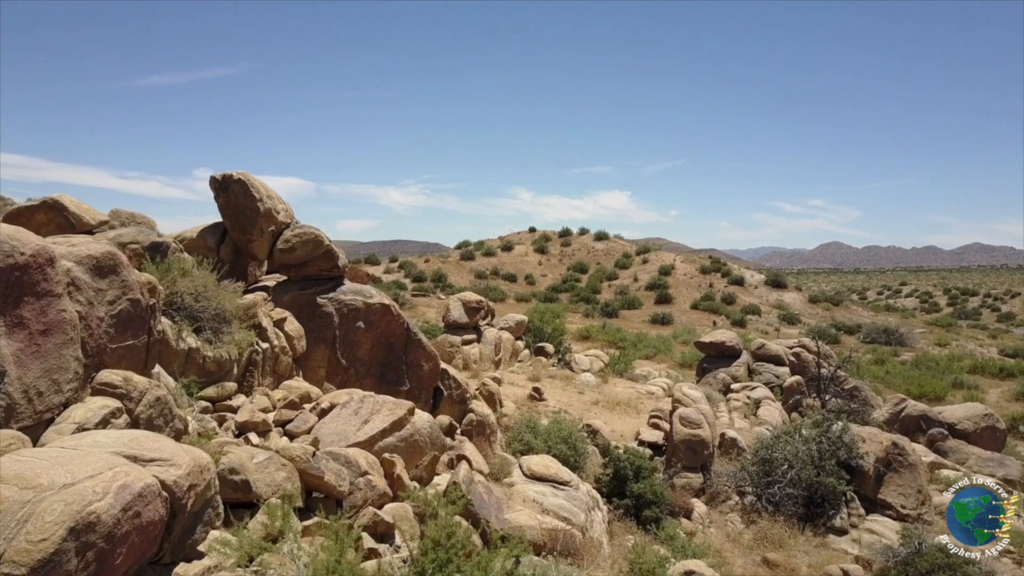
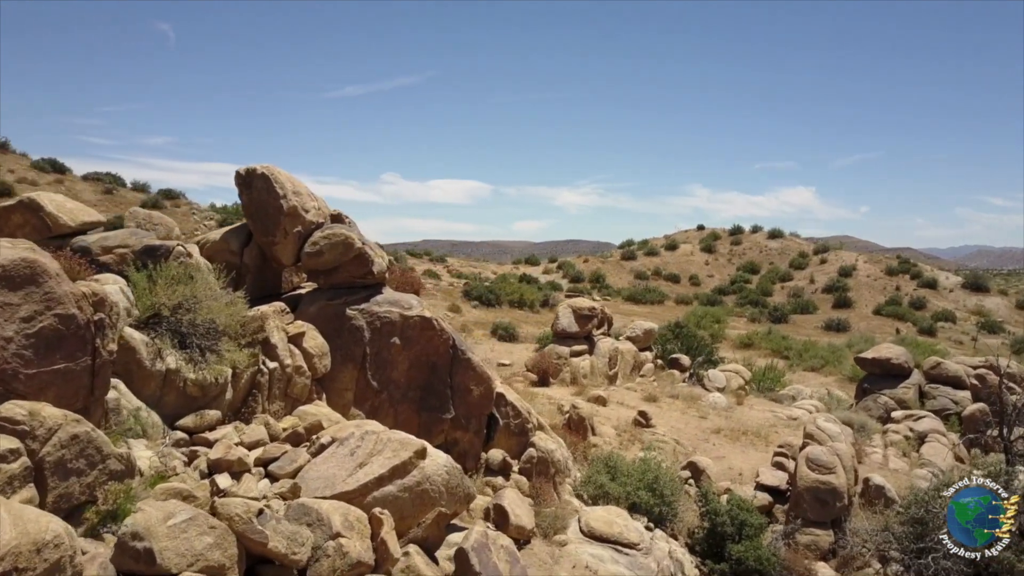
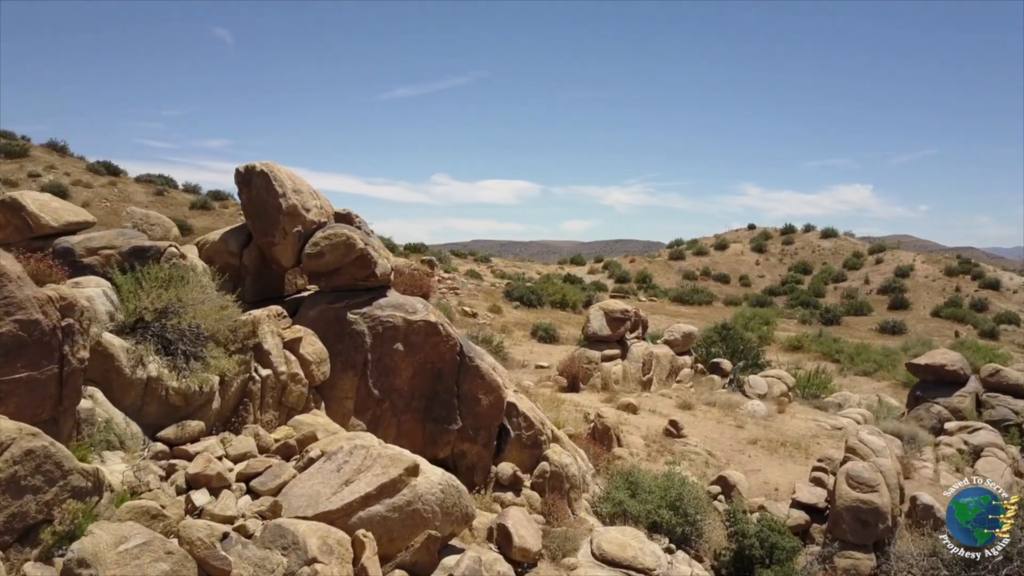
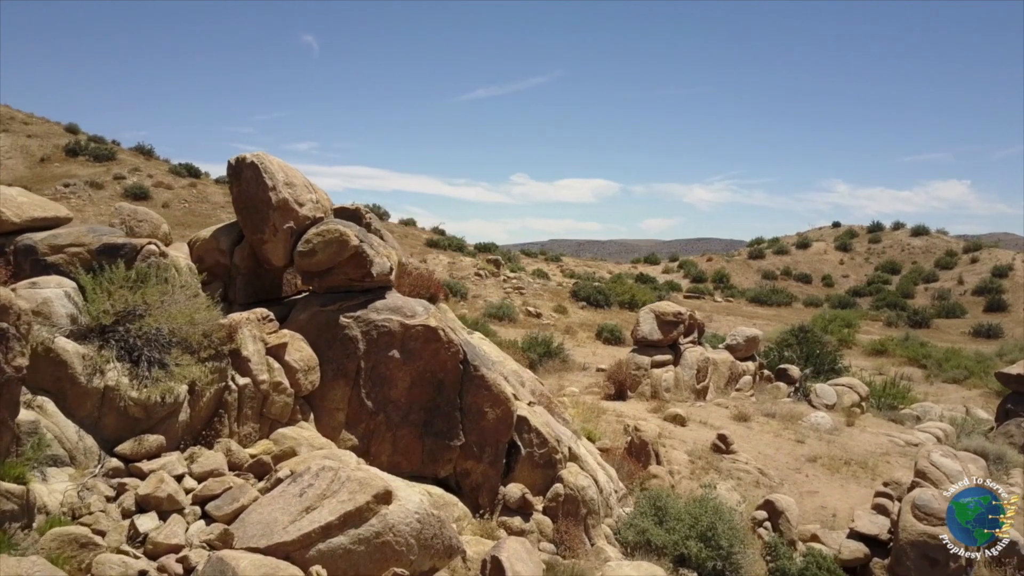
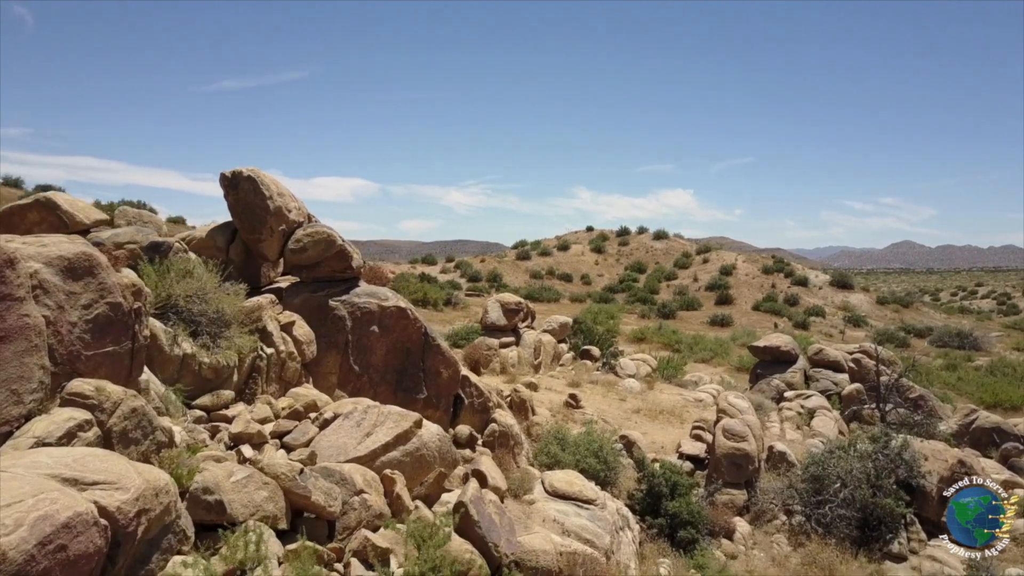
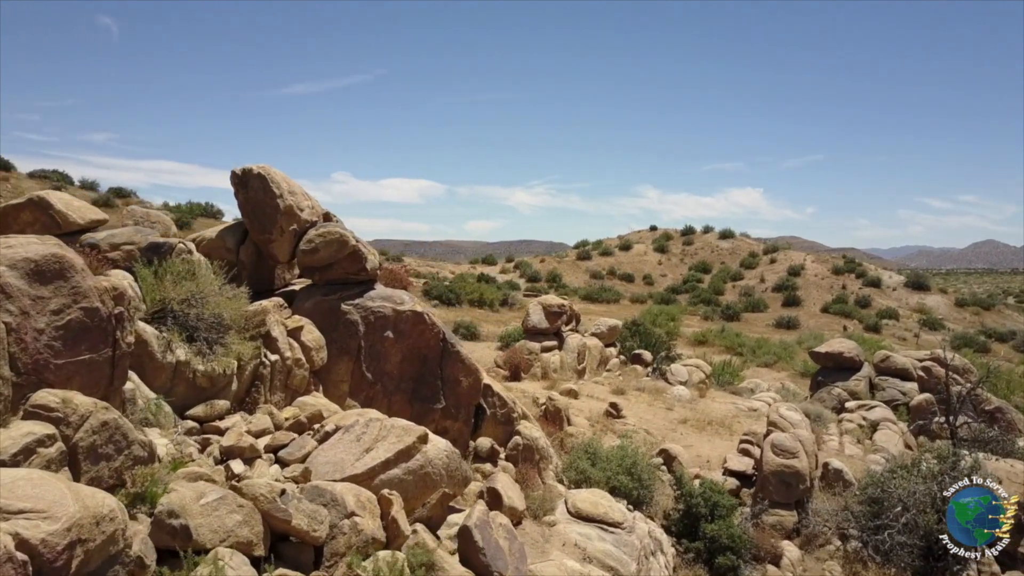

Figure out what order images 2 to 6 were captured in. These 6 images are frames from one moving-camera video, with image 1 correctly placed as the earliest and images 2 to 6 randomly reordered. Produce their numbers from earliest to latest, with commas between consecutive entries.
5, 6, 2, 3, 4
